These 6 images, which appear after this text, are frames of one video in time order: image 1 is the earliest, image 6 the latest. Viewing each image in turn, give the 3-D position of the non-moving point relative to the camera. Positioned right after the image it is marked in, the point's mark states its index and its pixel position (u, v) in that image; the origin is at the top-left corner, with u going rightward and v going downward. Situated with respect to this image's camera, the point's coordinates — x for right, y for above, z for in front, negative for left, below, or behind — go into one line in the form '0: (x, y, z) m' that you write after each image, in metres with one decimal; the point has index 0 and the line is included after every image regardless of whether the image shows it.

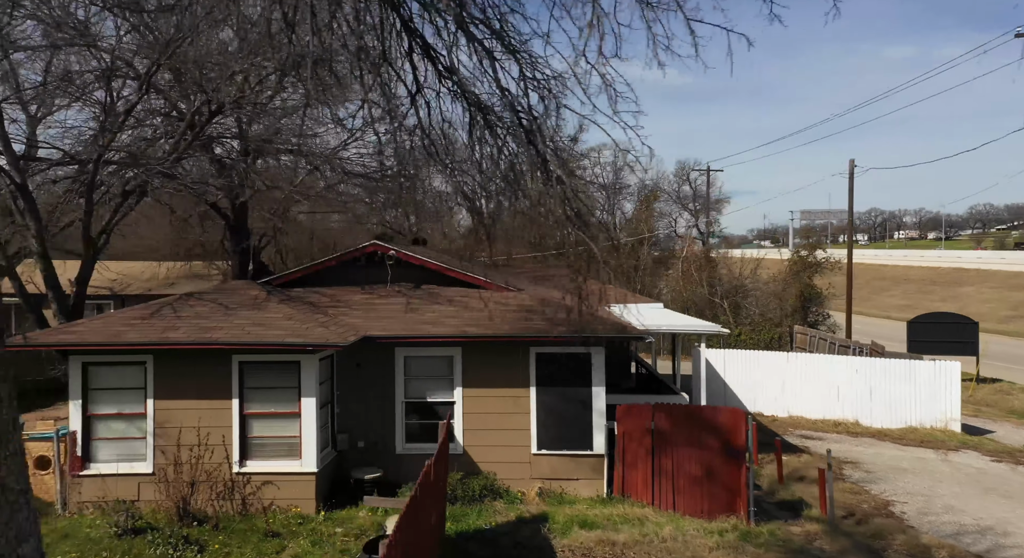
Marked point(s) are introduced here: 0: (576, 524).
0: (+0.6, -2.3, +8.0) m
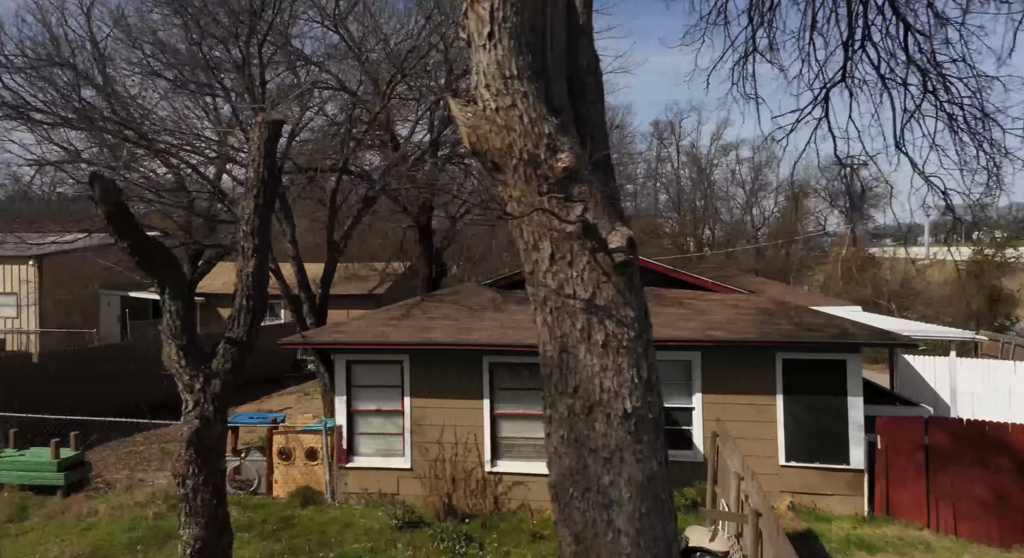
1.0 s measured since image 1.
0: (+3.0, -2.3, +7.6) m
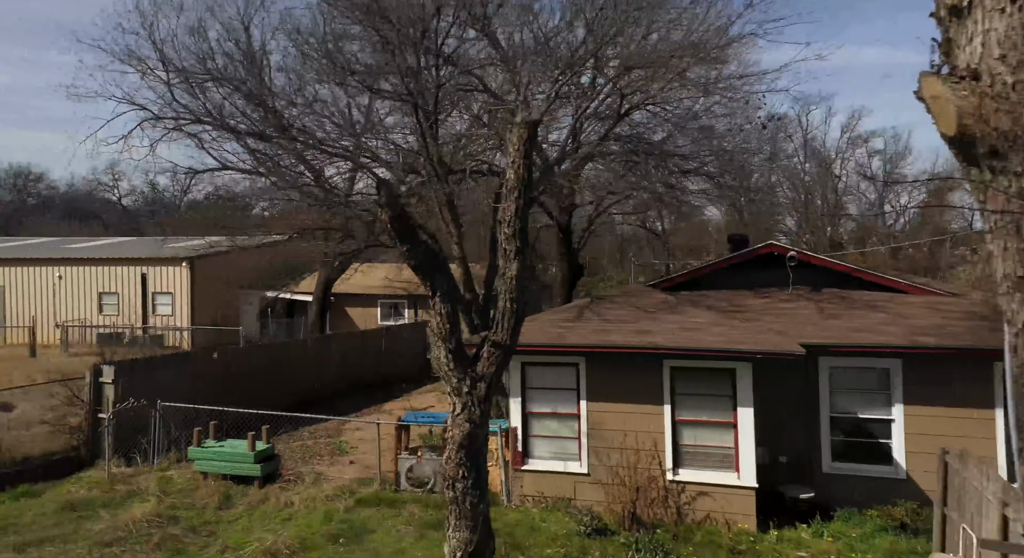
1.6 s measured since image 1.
0: (+4.6, -2.4, +6.9) m
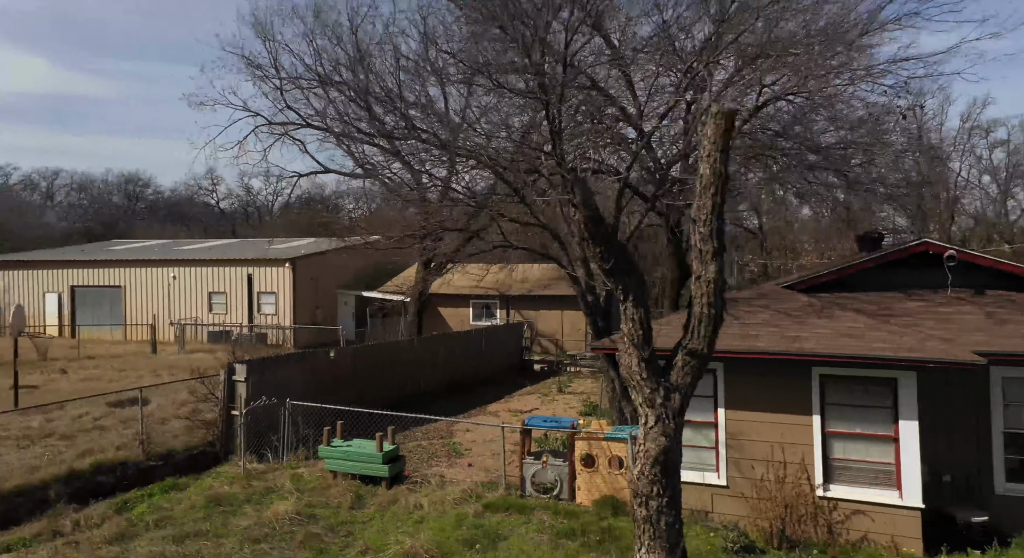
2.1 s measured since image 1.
0: (+5.6, -2.4, +6.1) m
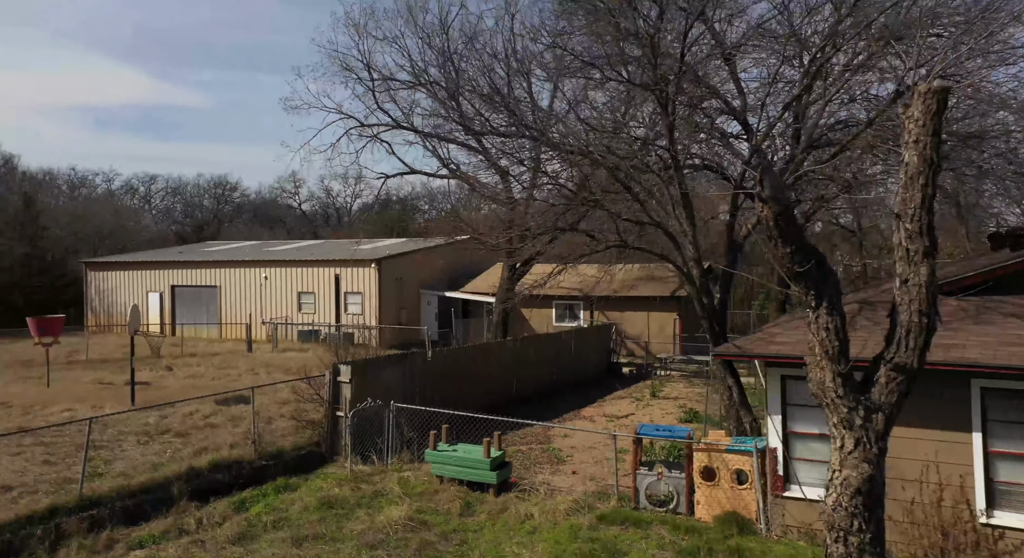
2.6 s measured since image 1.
0: (+6.4, -2.5, +5.2) m
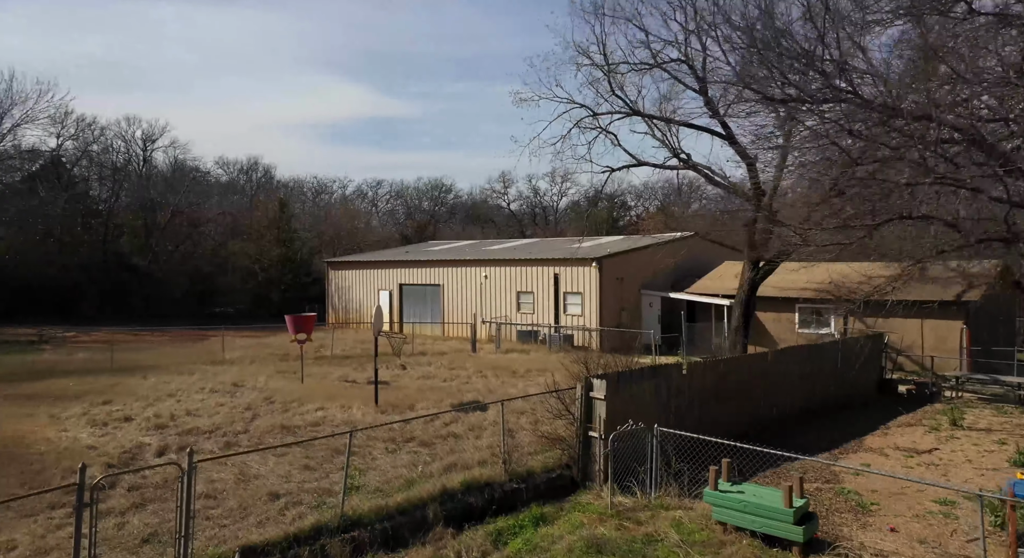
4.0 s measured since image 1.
0: (+8.0, -2.6, +2.0) m
